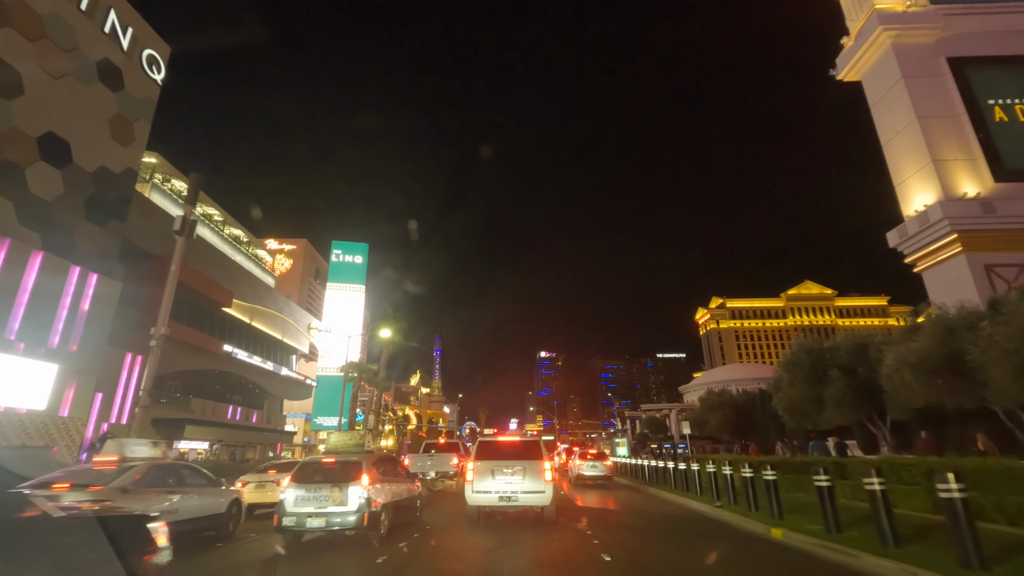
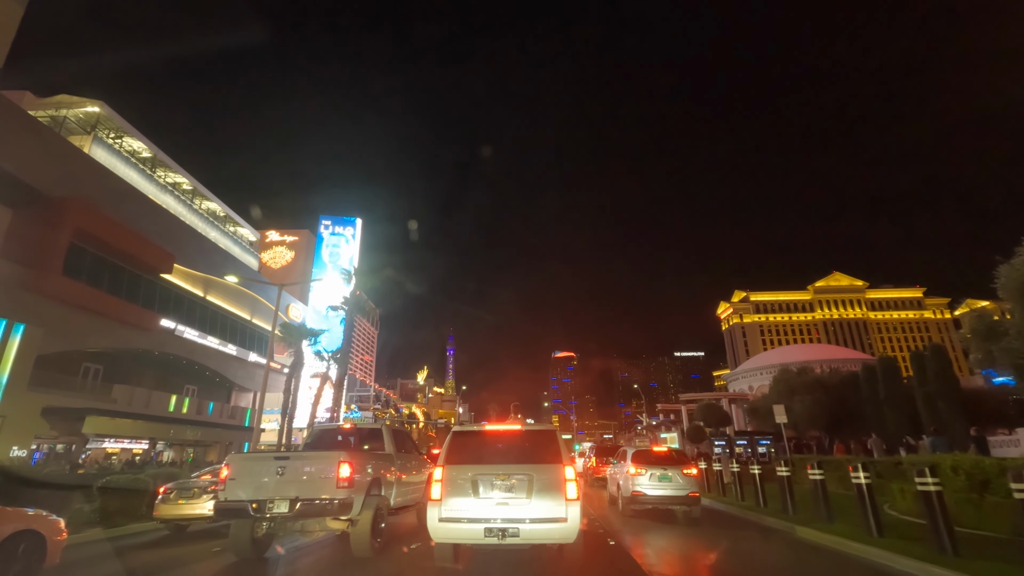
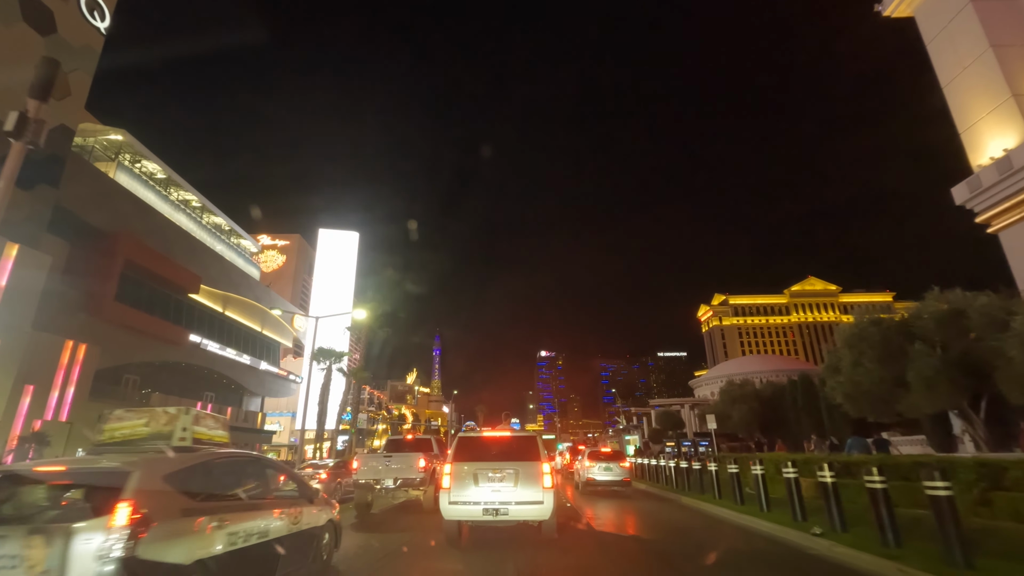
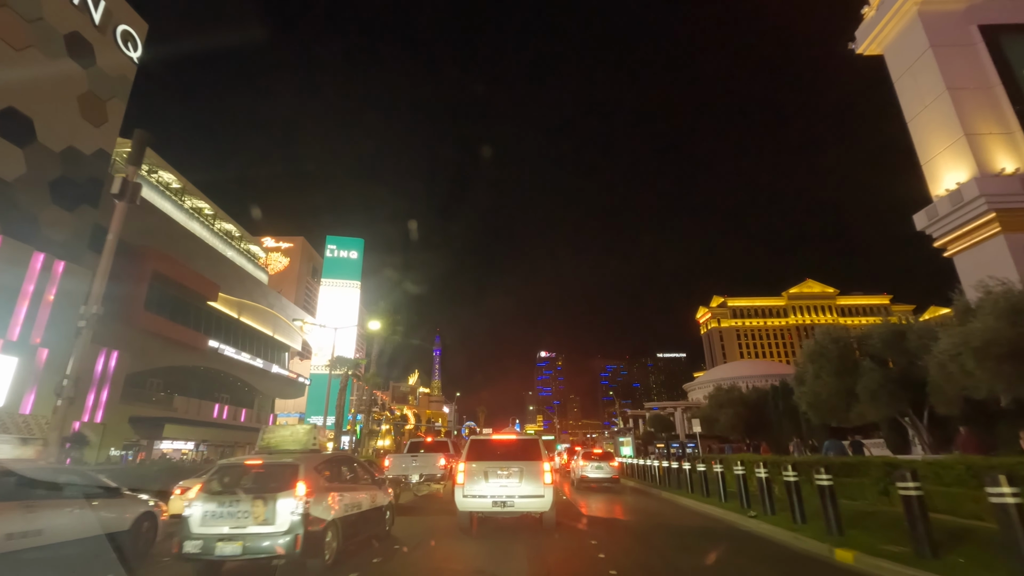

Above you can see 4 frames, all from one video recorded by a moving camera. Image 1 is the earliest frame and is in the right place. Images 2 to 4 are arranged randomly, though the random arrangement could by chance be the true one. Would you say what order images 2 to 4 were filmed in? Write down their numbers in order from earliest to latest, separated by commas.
4, 3, 2
